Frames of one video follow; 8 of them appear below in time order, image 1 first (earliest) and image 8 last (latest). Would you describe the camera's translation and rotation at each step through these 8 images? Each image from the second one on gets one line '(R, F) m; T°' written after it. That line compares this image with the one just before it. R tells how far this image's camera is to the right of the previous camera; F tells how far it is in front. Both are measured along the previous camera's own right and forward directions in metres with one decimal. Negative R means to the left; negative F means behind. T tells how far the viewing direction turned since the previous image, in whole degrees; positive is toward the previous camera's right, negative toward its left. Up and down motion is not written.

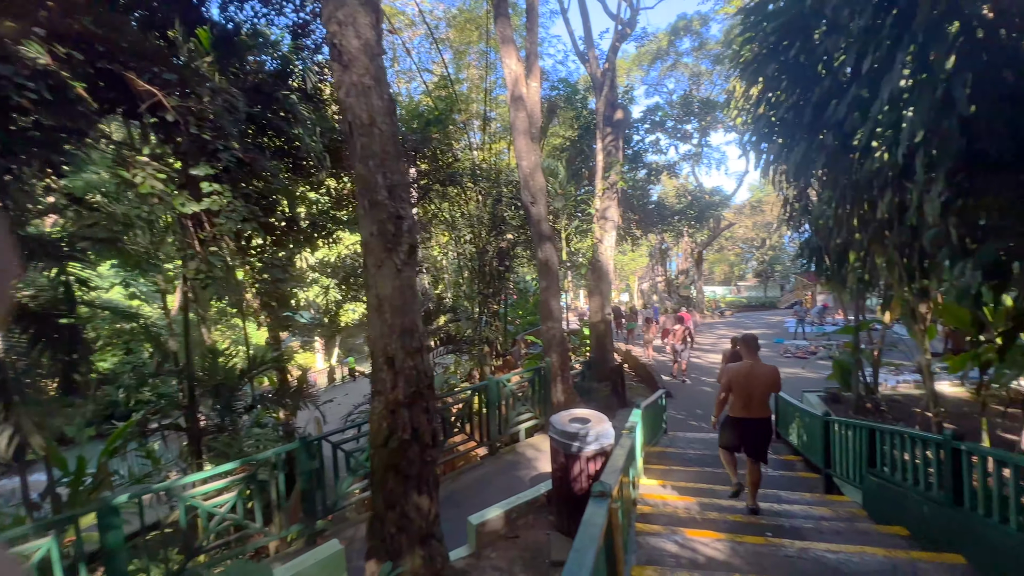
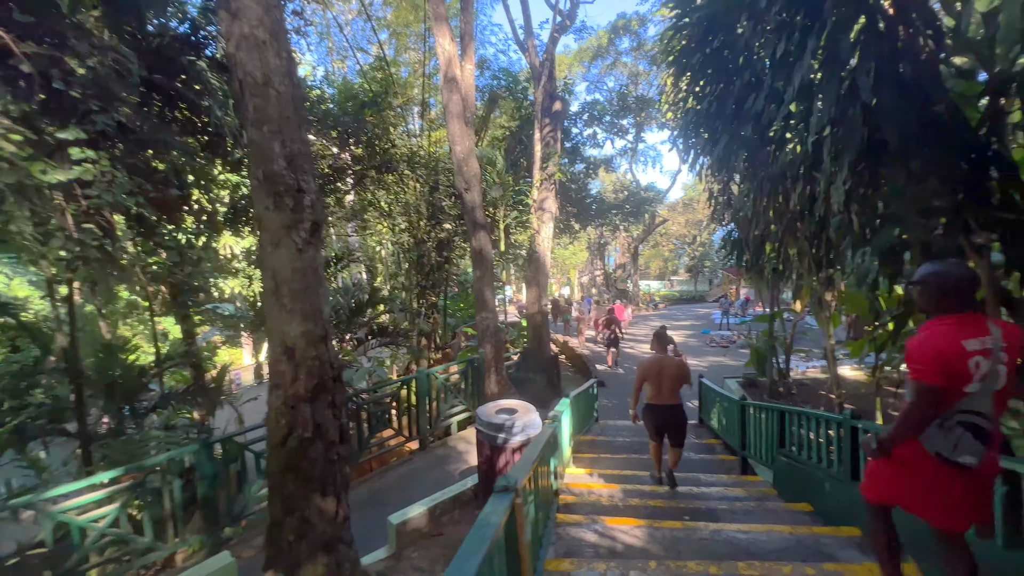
(+0.2, +0.2) m; +7°
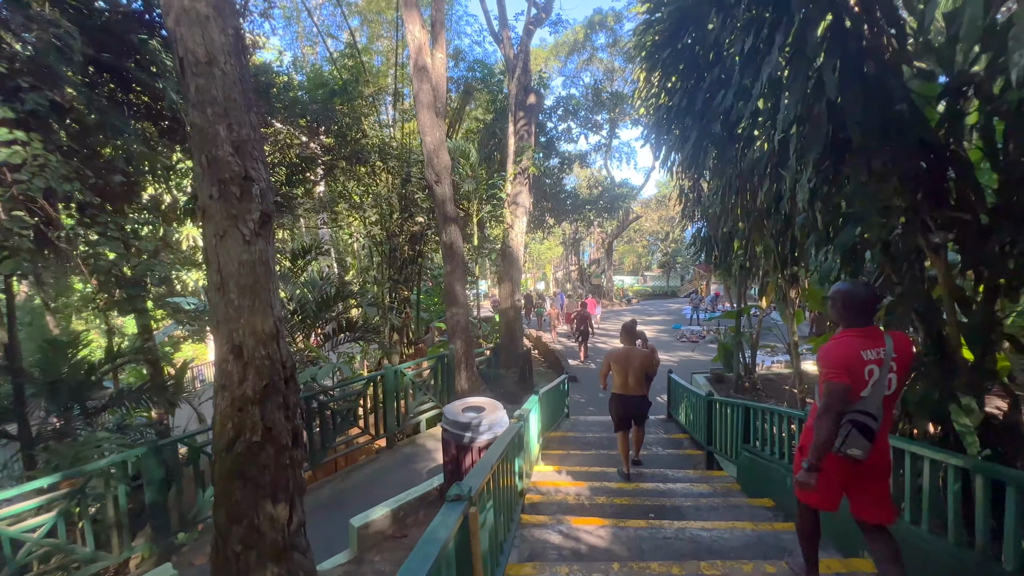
(+0.1, +0.1) m; +3°
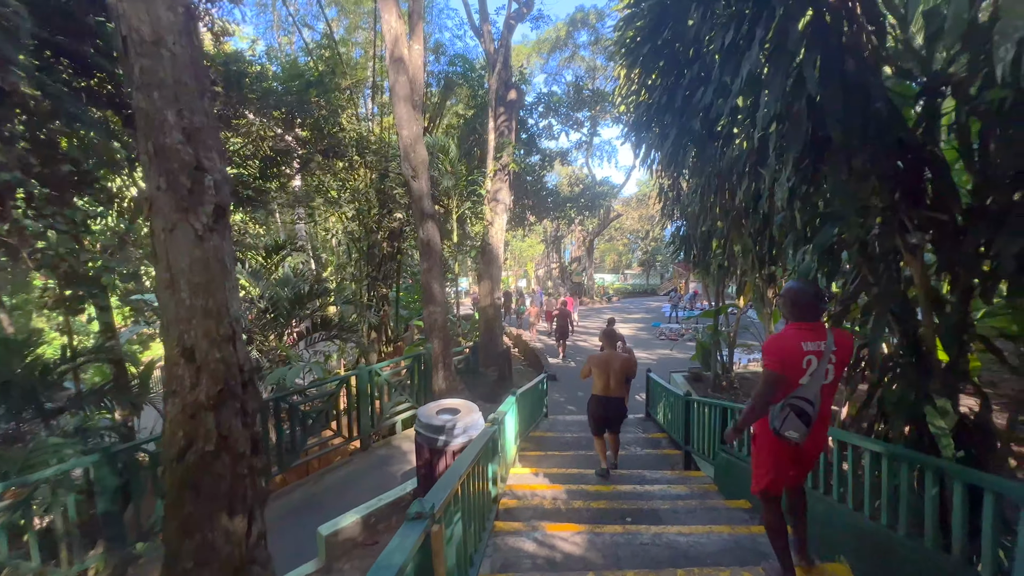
(+0.1, +0.1) m; +2°
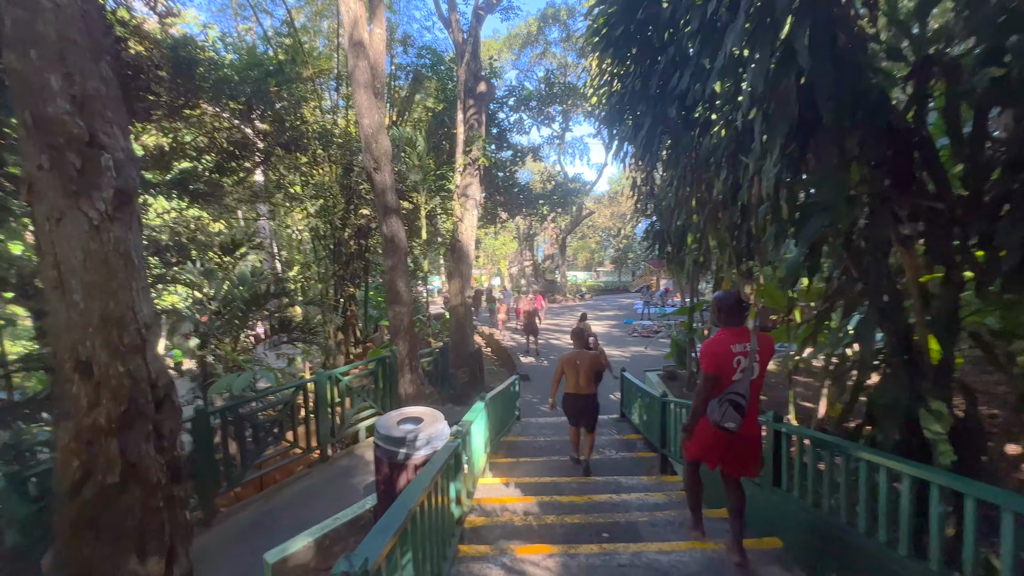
(+0.1, +0.3) m; +3°
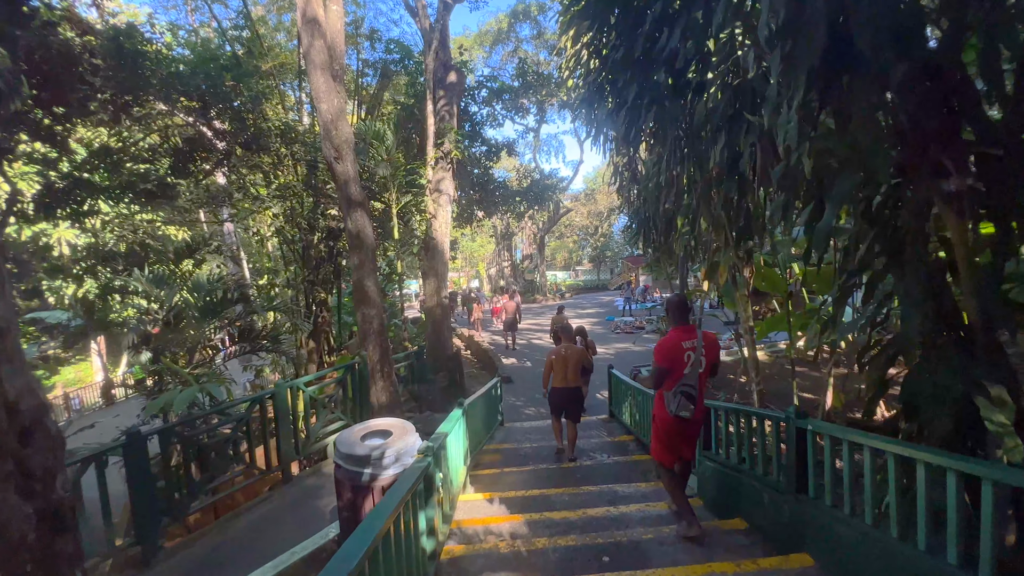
(0.0, +0.5) m; +3°
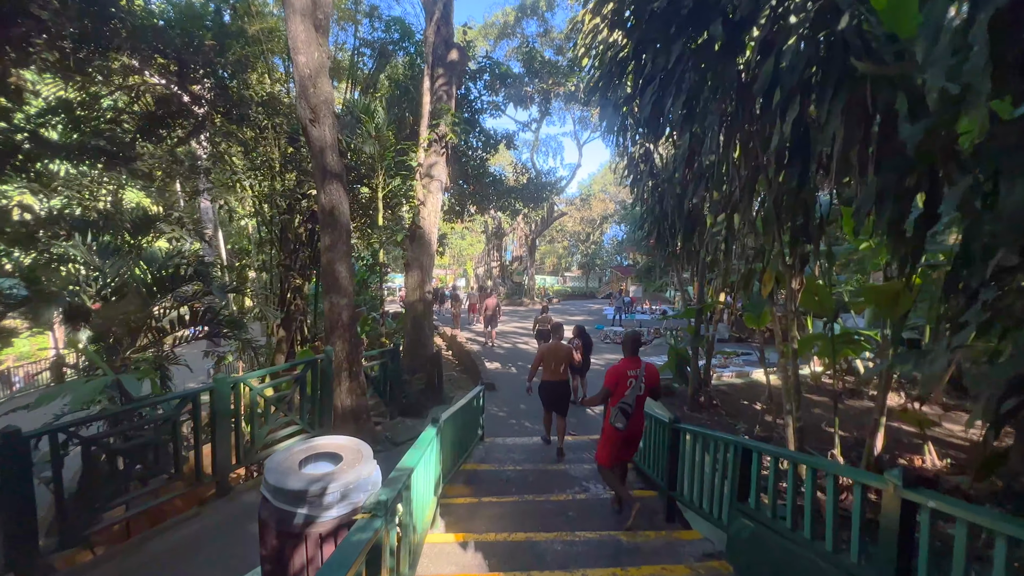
(-0.1, +0.8) m; +2°
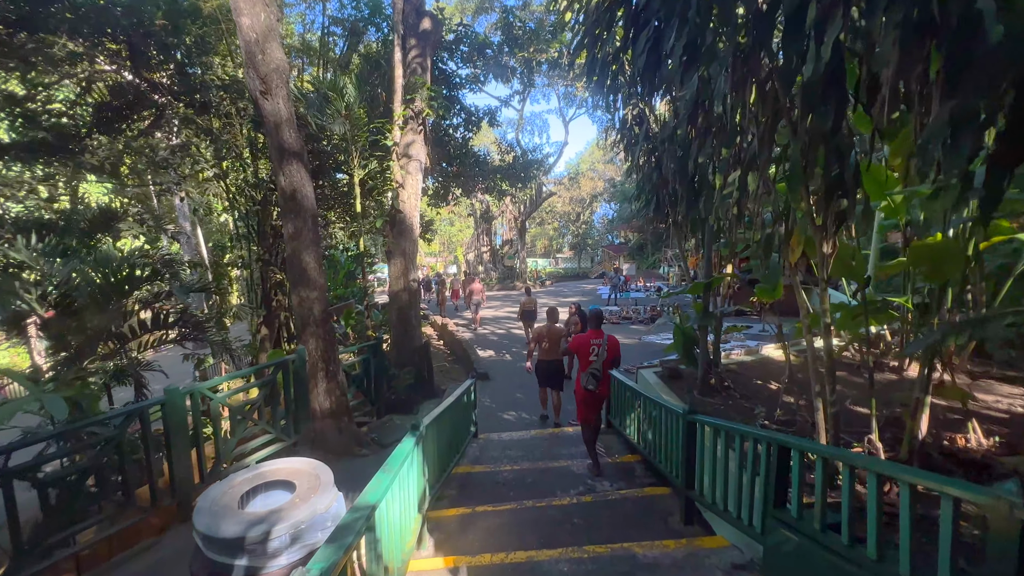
(+0.1, +0.5) m; +1°
